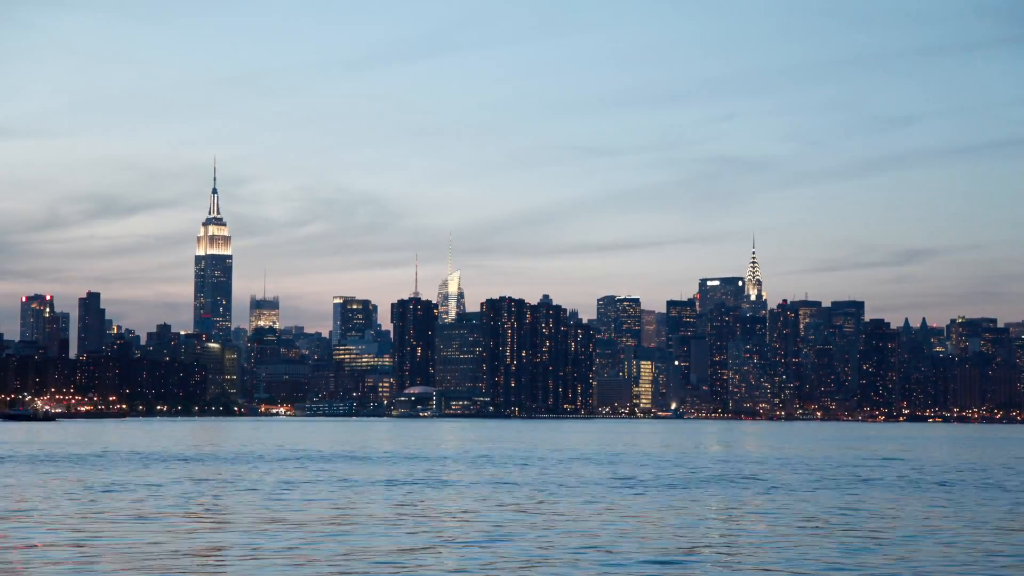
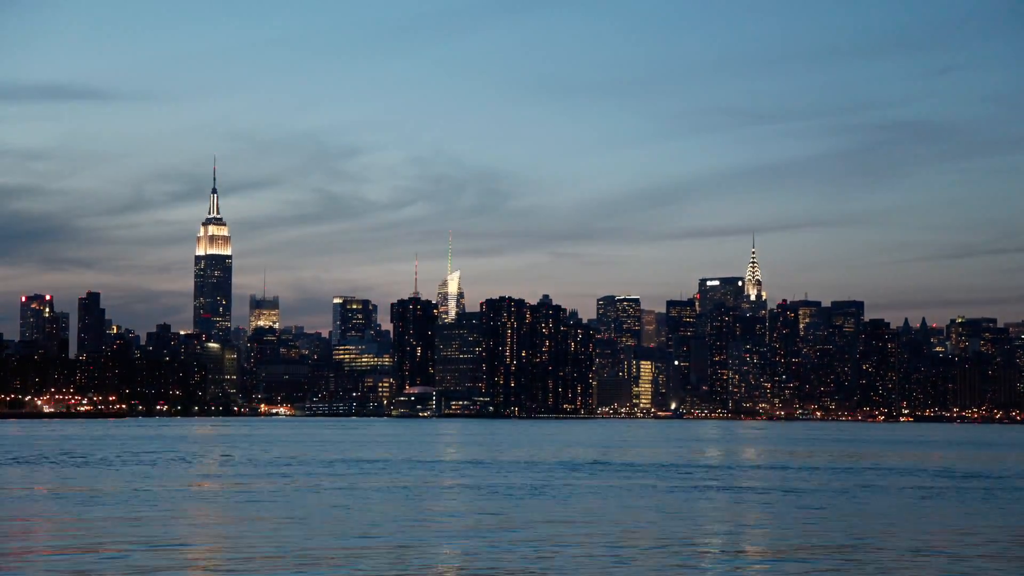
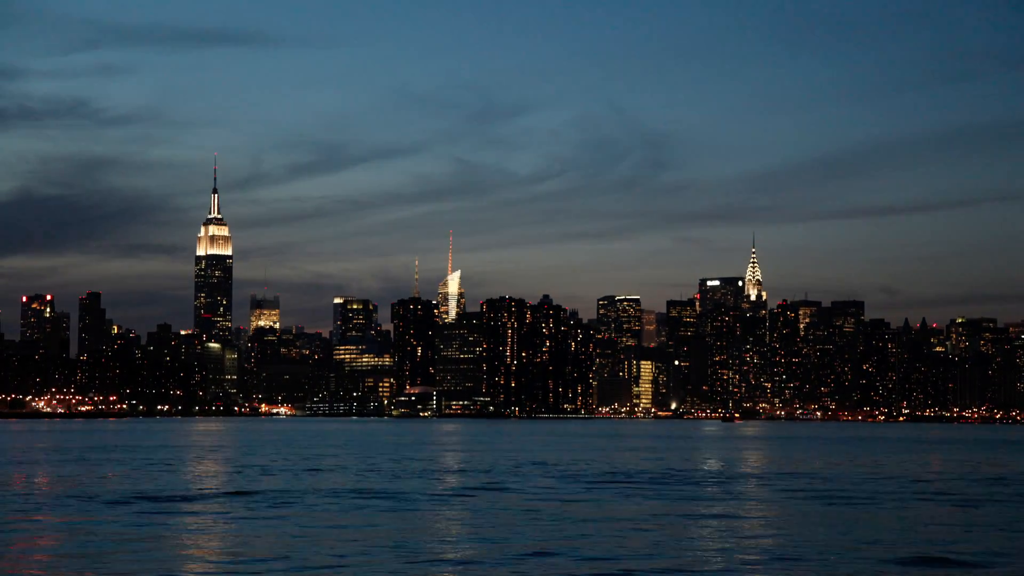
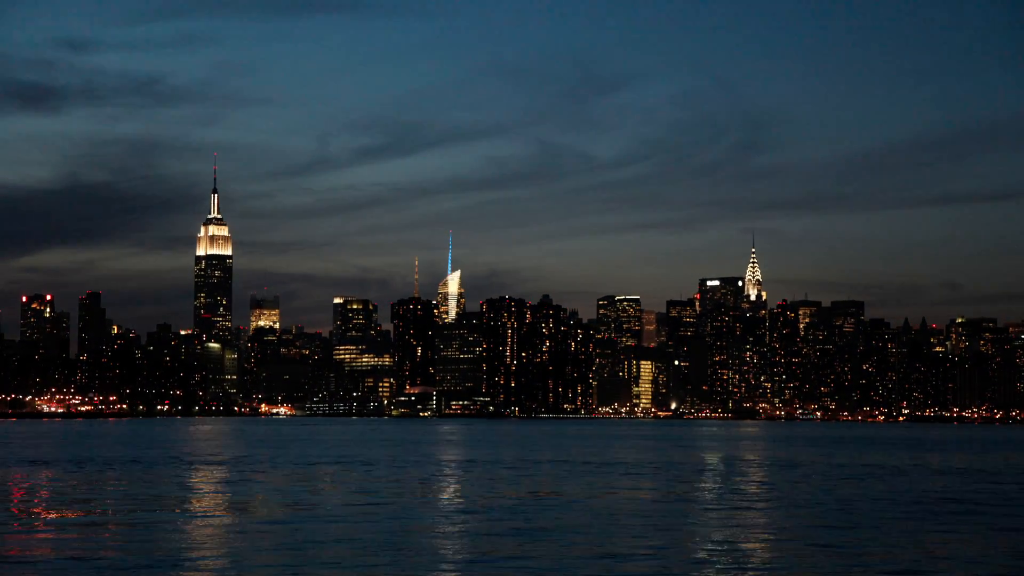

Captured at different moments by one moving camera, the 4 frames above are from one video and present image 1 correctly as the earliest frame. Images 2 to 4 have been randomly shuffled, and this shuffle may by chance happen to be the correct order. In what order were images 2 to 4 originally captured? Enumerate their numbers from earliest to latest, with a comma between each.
2, 3, 4
